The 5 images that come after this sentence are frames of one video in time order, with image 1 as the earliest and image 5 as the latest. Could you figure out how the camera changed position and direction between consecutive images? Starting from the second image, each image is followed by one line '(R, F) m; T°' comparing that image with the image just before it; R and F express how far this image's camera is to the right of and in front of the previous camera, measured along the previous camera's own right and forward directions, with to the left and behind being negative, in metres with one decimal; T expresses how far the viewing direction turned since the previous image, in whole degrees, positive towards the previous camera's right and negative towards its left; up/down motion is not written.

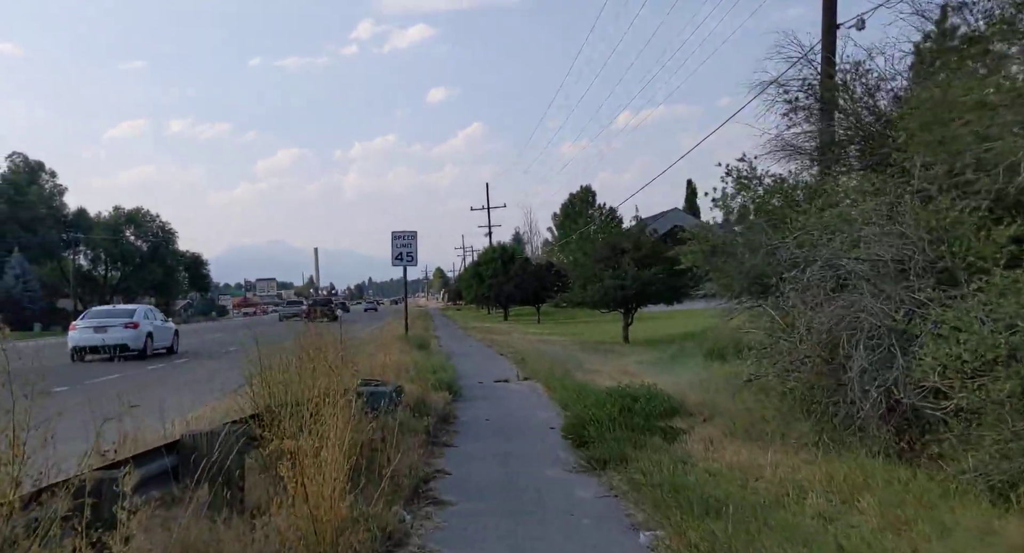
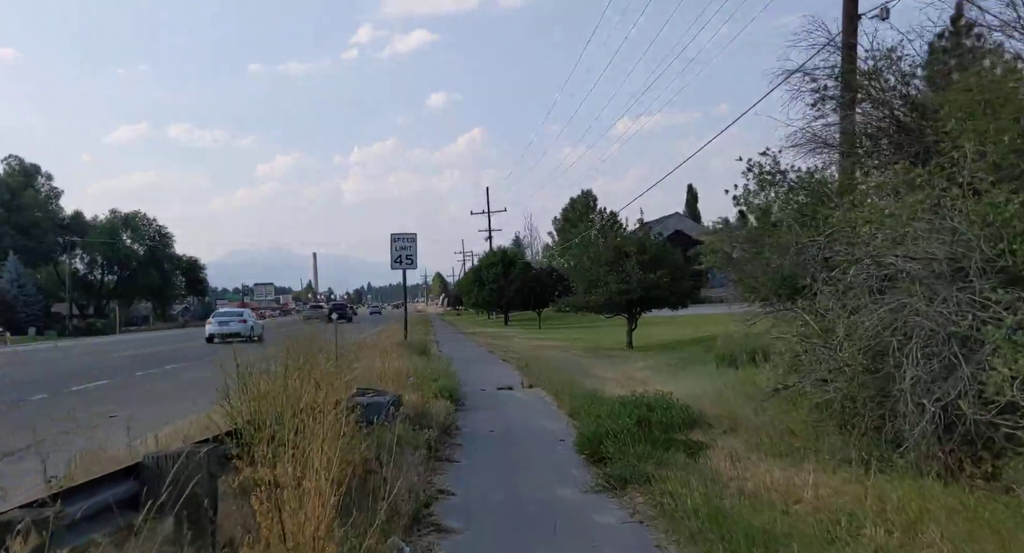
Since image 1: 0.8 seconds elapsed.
(-0.1, +0.7) m; 0°
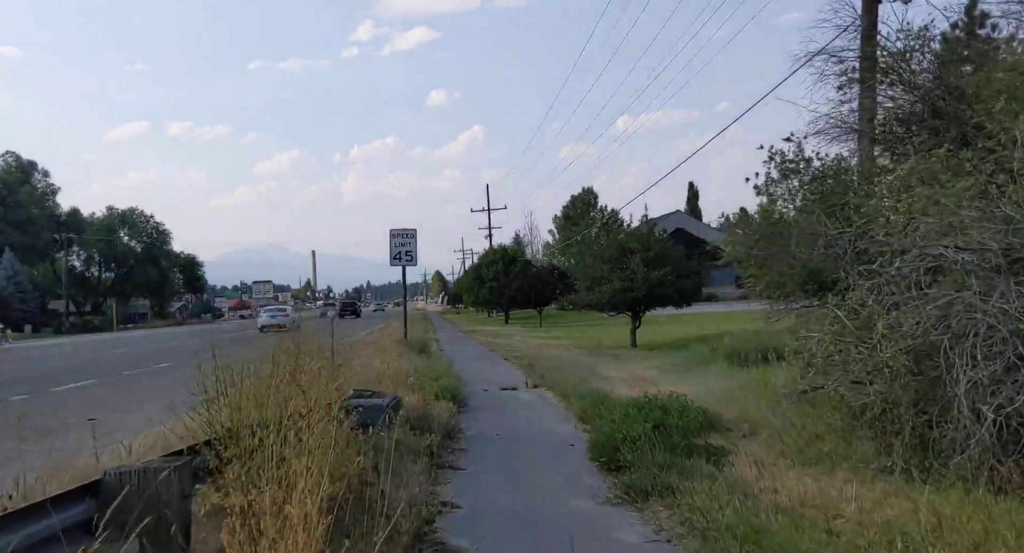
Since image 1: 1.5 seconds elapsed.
(-0.1, +0.6) m; 0°
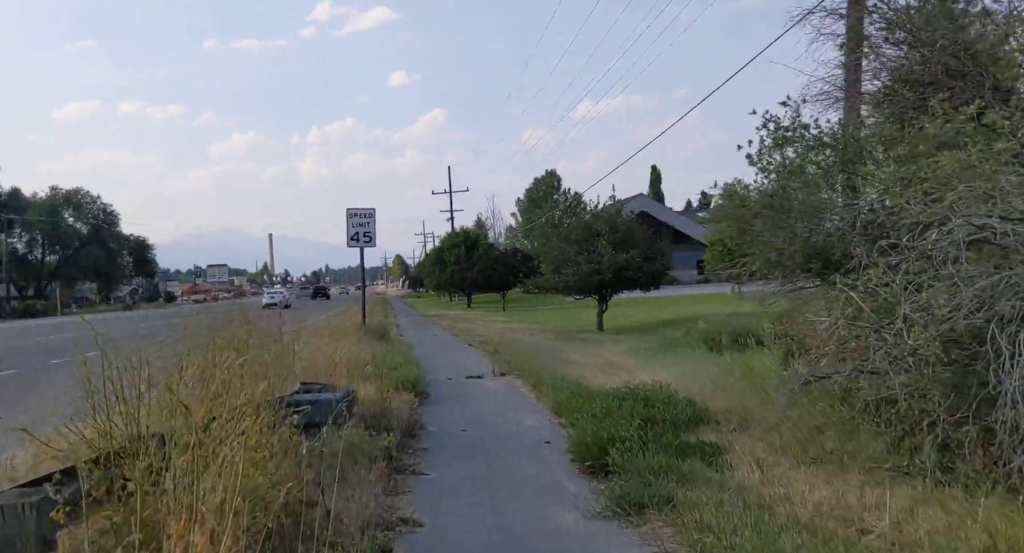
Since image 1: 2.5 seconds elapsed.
(-0.1, +1.0) m; +3°
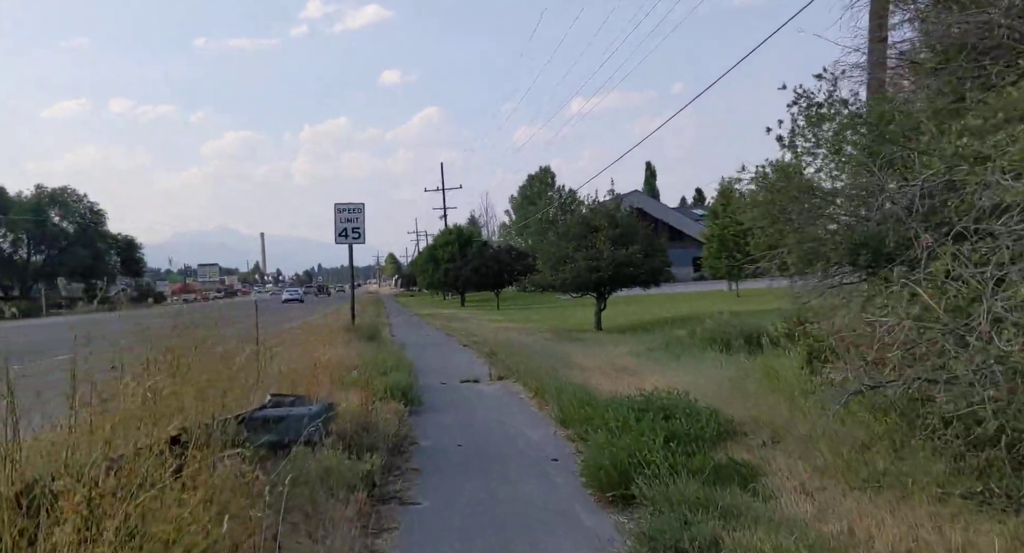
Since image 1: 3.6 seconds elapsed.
(-0.1, +1.0) m; +1°
